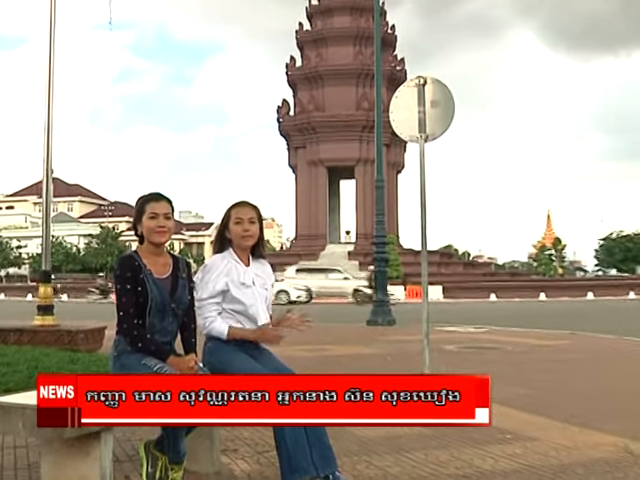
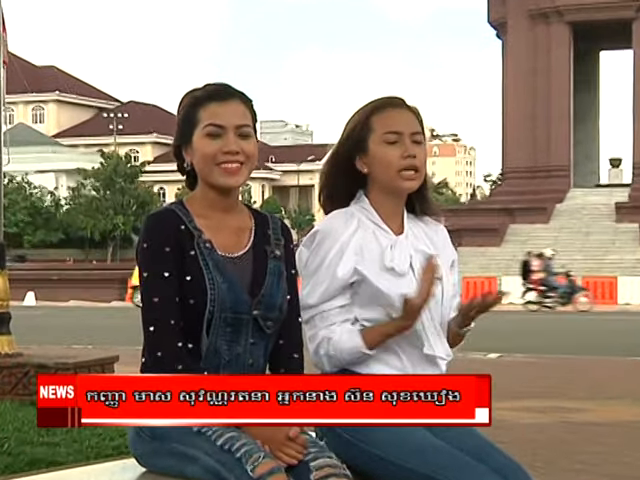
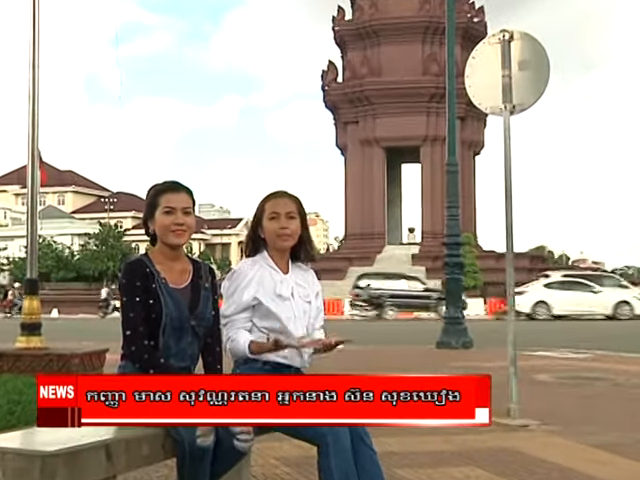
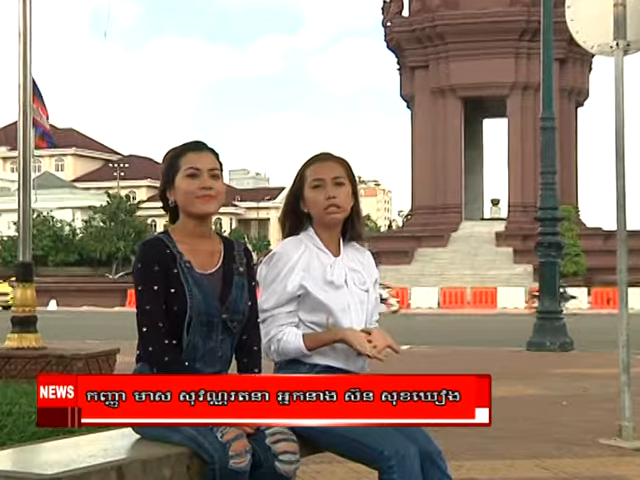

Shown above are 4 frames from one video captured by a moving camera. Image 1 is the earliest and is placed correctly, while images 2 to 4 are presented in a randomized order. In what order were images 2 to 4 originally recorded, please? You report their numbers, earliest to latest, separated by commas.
3, 4, 2
